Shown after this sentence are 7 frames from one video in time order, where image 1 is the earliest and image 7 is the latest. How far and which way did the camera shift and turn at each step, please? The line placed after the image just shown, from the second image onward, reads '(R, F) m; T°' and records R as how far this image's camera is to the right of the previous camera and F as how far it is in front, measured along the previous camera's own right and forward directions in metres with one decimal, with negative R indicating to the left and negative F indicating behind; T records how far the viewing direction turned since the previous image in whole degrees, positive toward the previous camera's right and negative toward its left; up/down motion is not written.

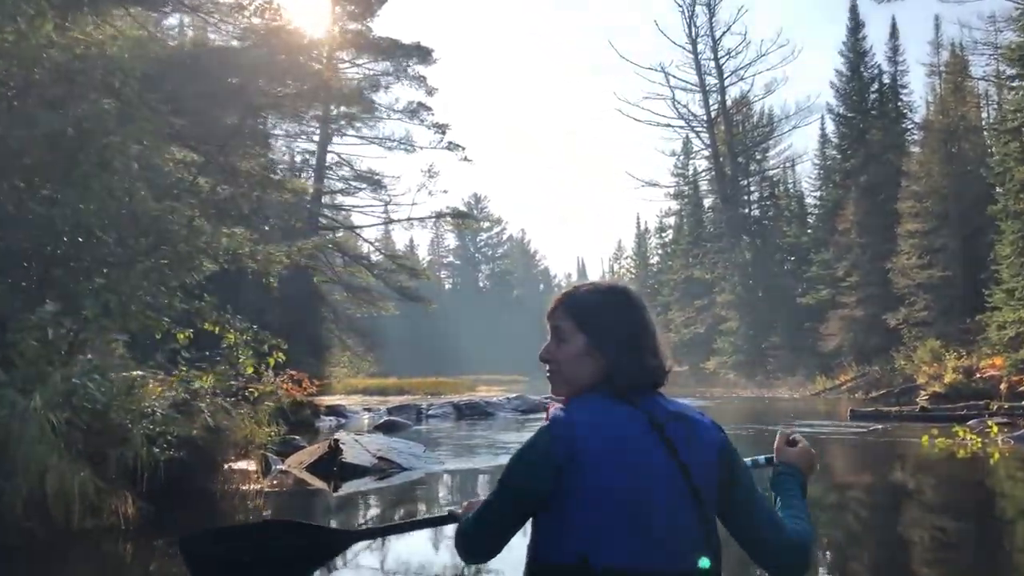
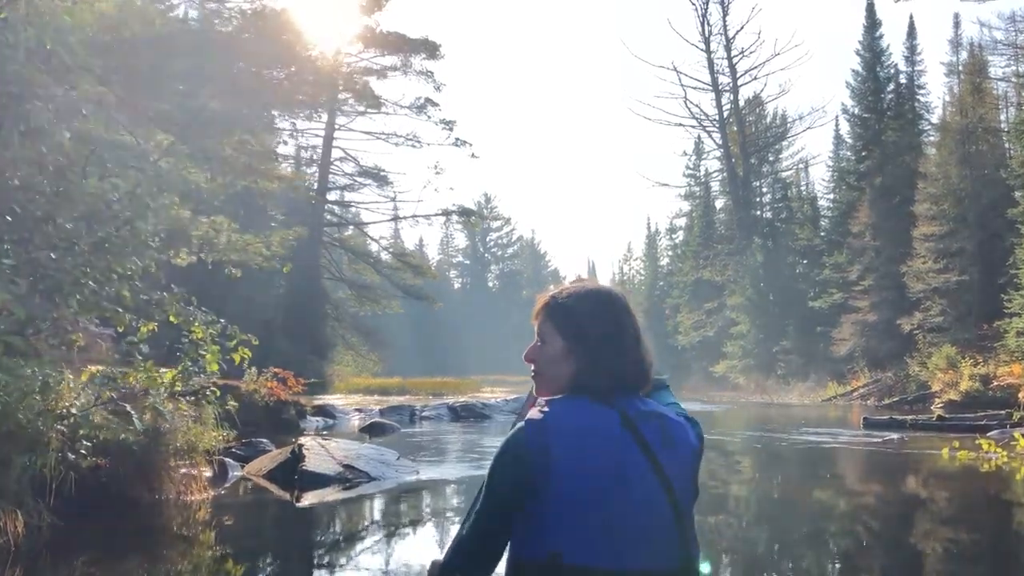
(+0.1, +0.4) m; -1°
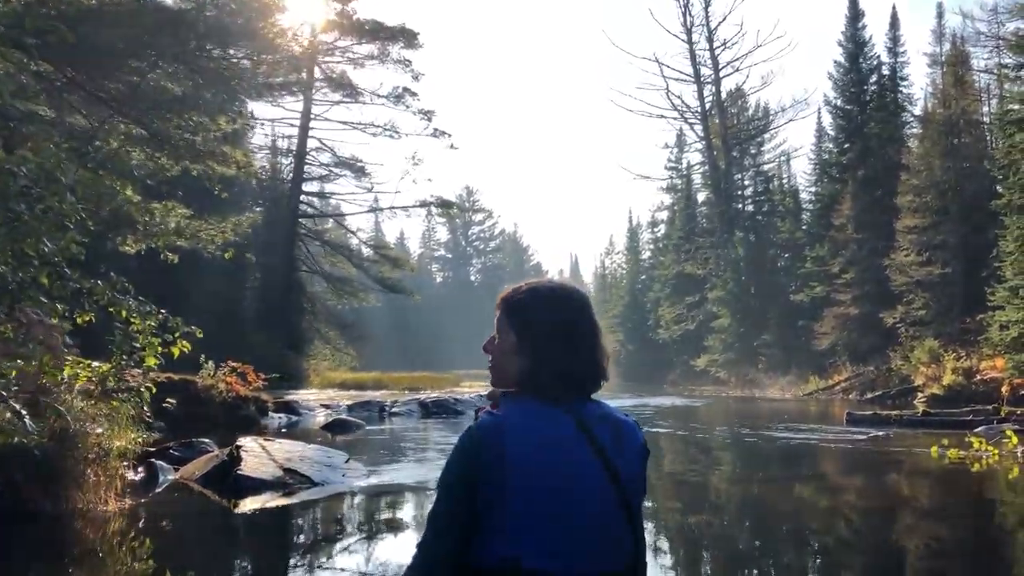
(+0.1, +0.3) m; +1°
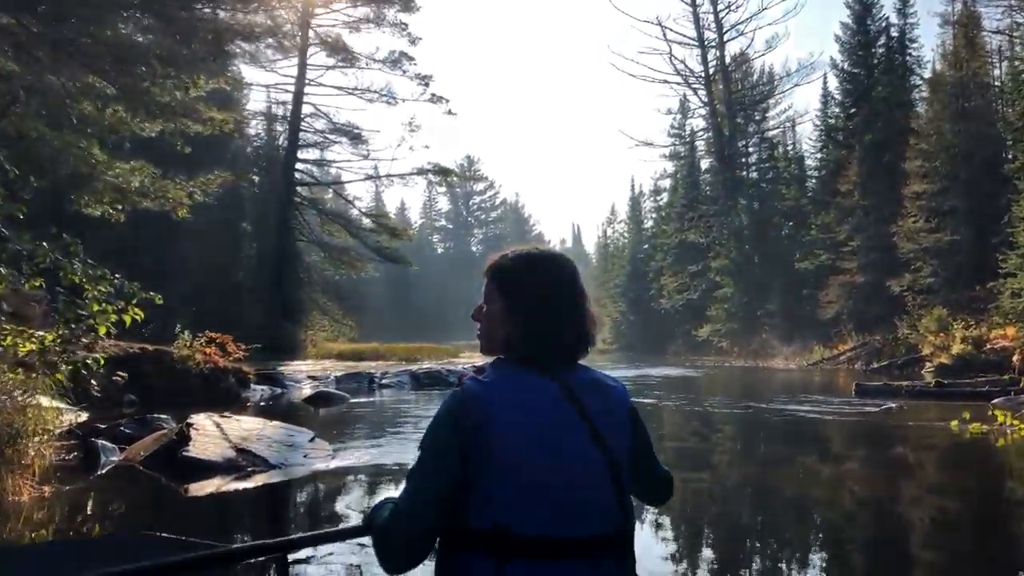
(+0.1, +0.4) m; 0°
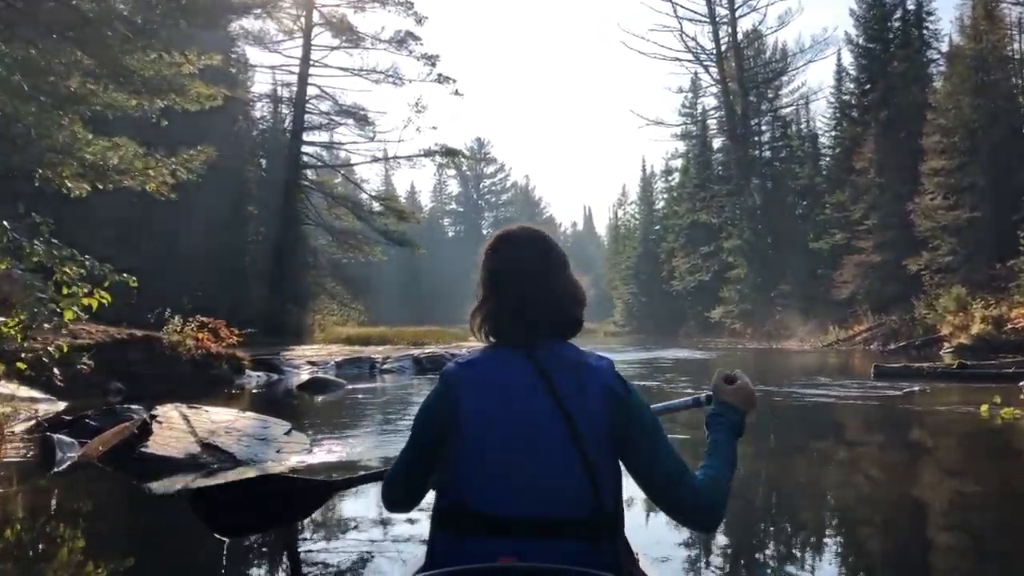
(+0.1, +0.3) m; -1°
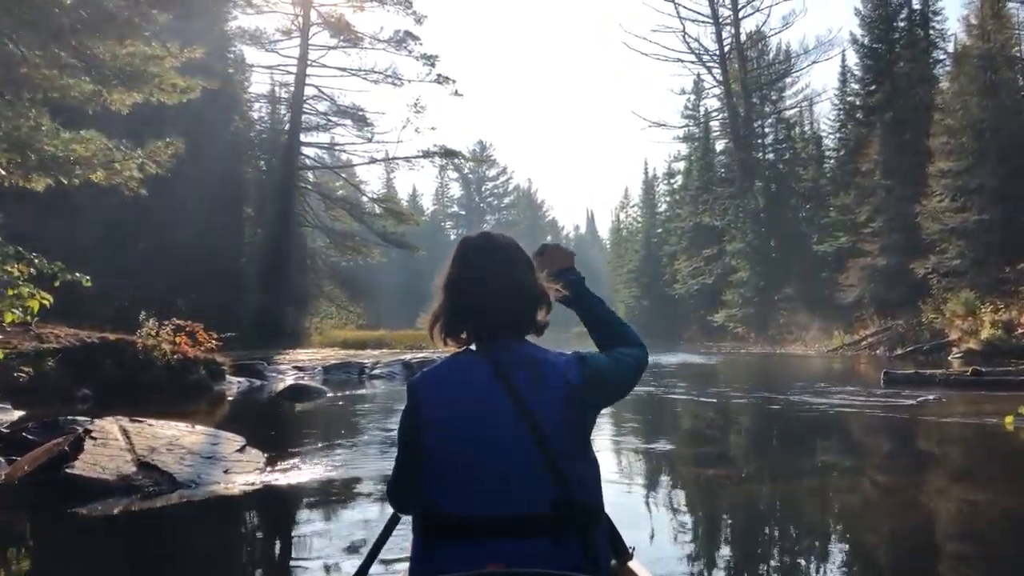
(+0.1, +0.4) m; 0°
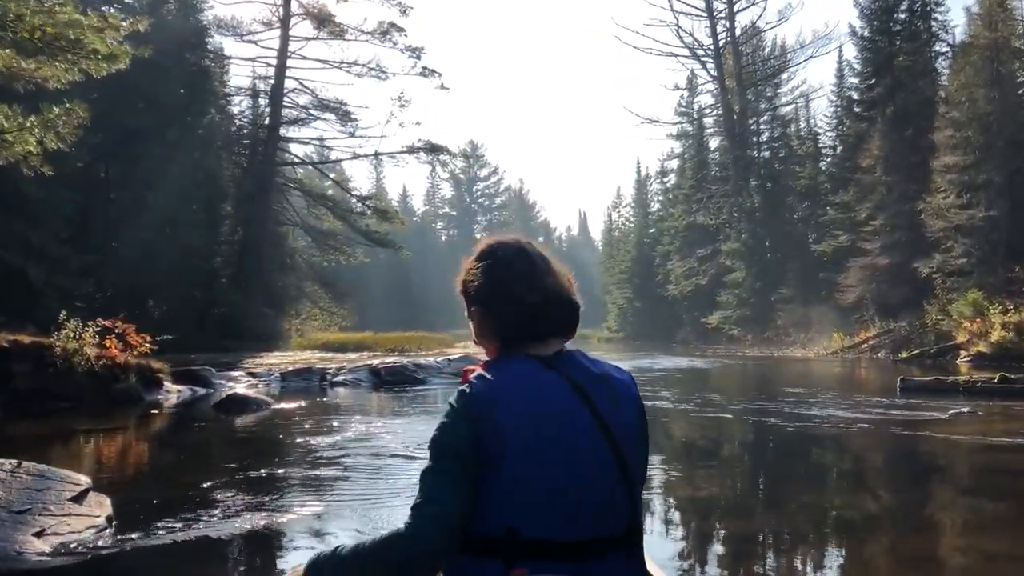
(+0.1, +0.8) m; 0°
